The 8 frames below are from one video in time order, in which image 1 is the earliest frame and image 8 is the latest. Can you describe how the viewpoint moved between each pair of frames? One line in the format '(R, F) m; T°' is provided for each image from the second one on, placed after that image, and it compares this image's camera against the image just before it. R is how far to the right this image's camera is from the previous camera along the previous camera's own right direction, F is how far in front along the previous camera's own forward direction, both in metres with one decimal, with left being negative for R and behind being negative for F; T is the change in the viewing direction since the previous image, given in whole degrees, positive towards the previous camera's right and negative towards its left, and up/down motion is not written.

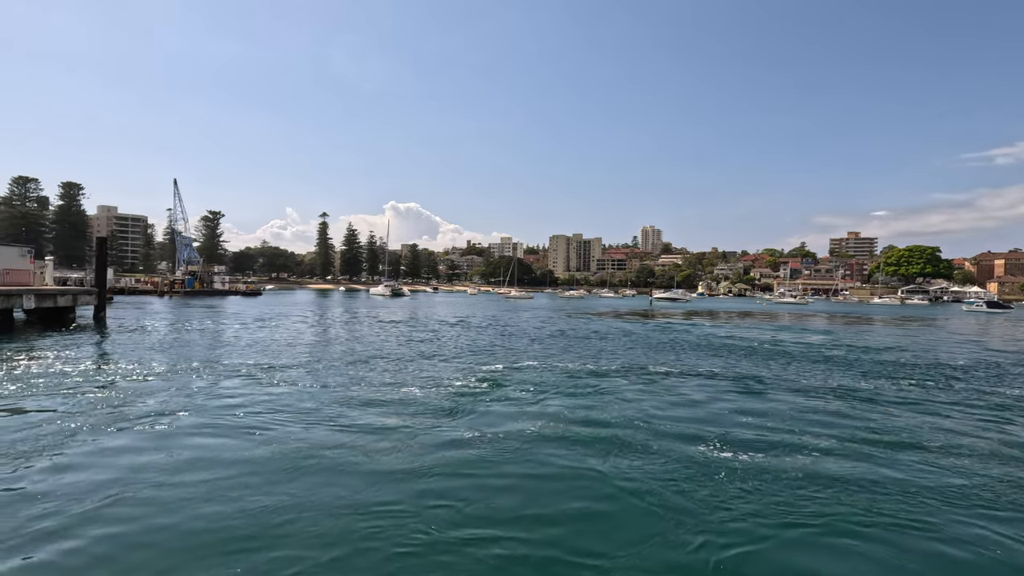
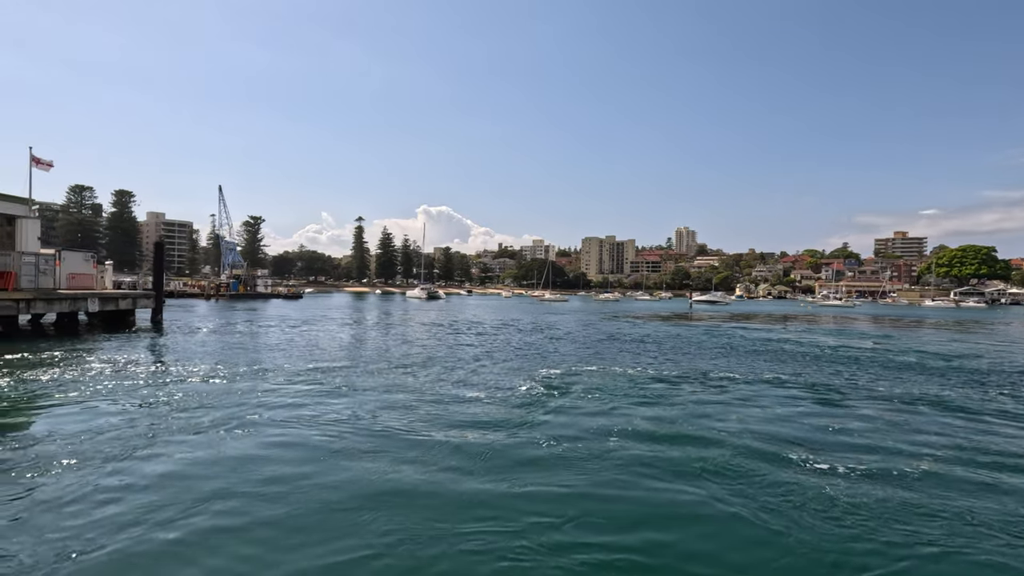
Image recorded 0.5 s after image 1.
(-0.8, +0.3) m; -3°
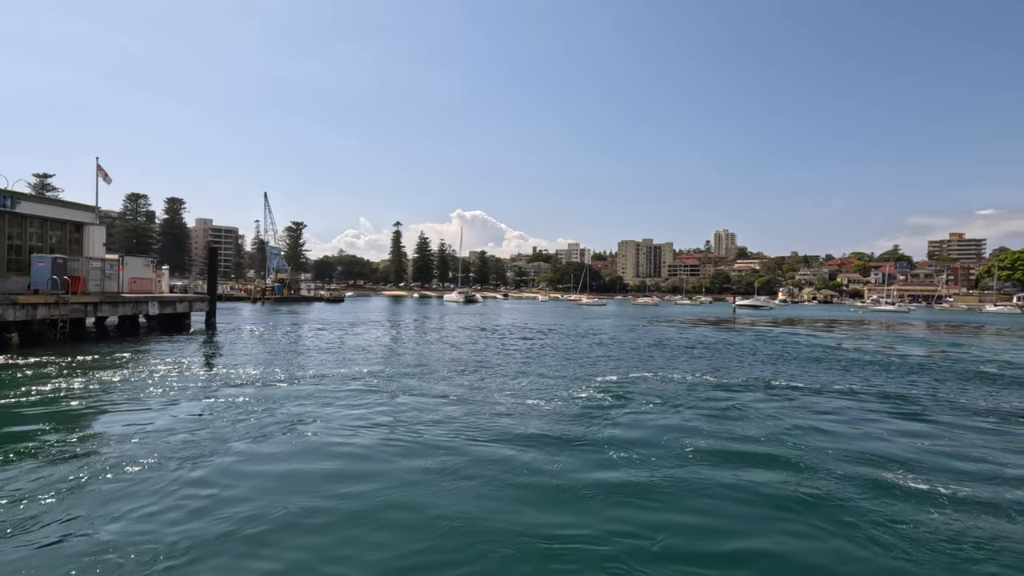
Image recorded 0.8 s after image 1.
(-0.6, +0.2) m; -4°
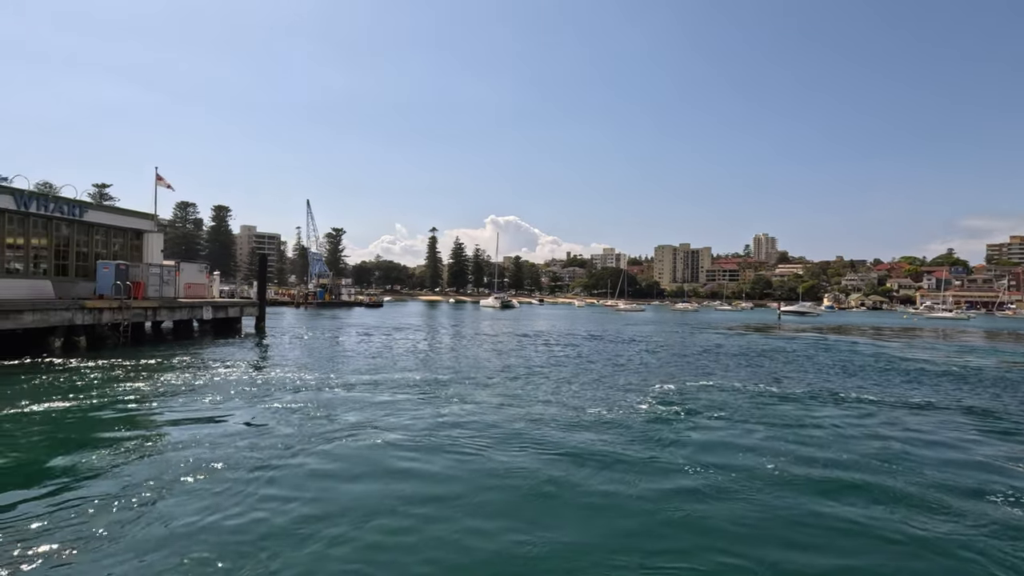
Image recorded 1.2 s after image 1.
(-0.6, +0.2) m; -4°
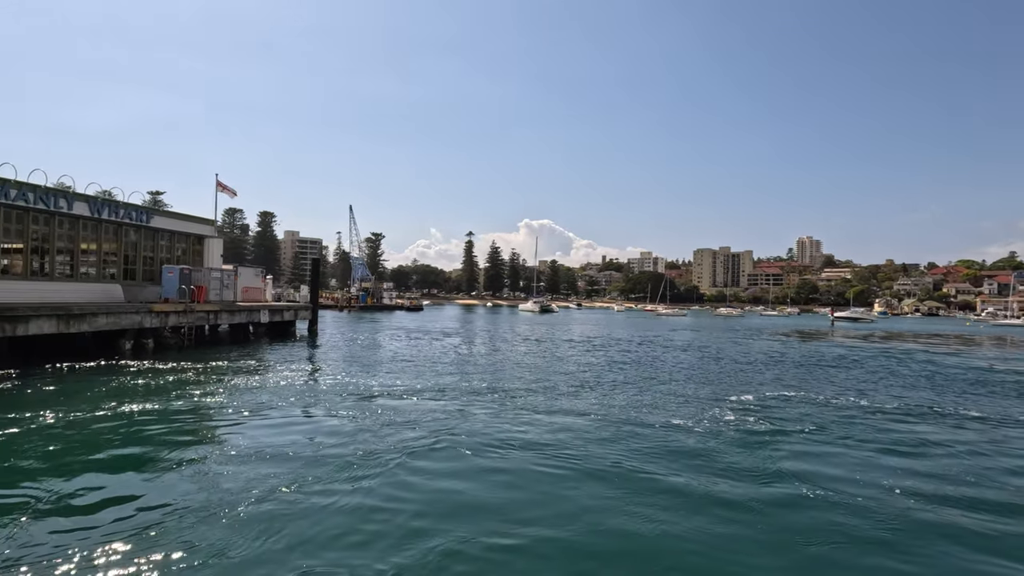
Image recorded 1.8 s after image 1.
(-1.0, +0.4) m; -4°
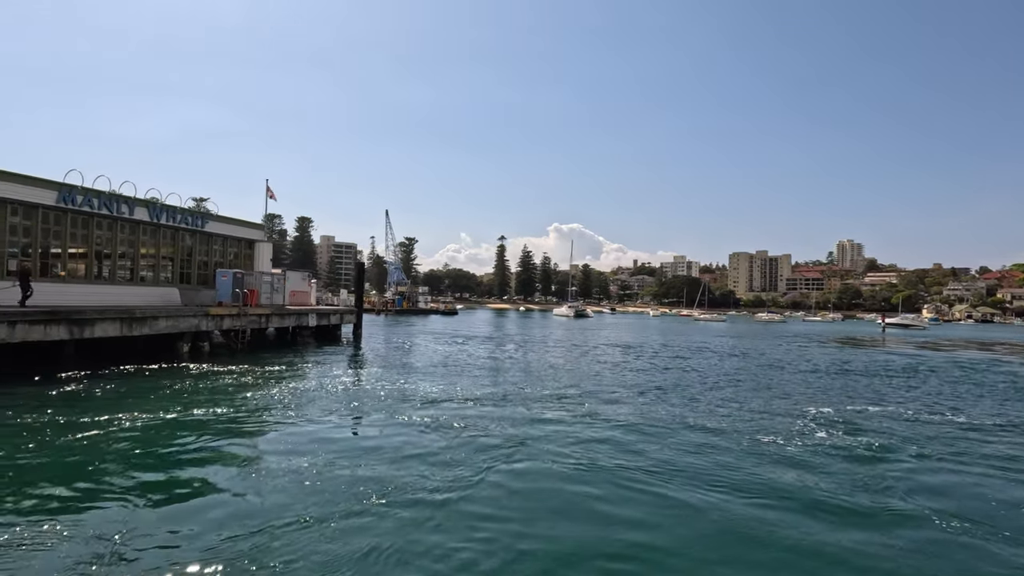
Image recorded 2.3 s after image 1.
(-0.9, +0.4) m; -3°
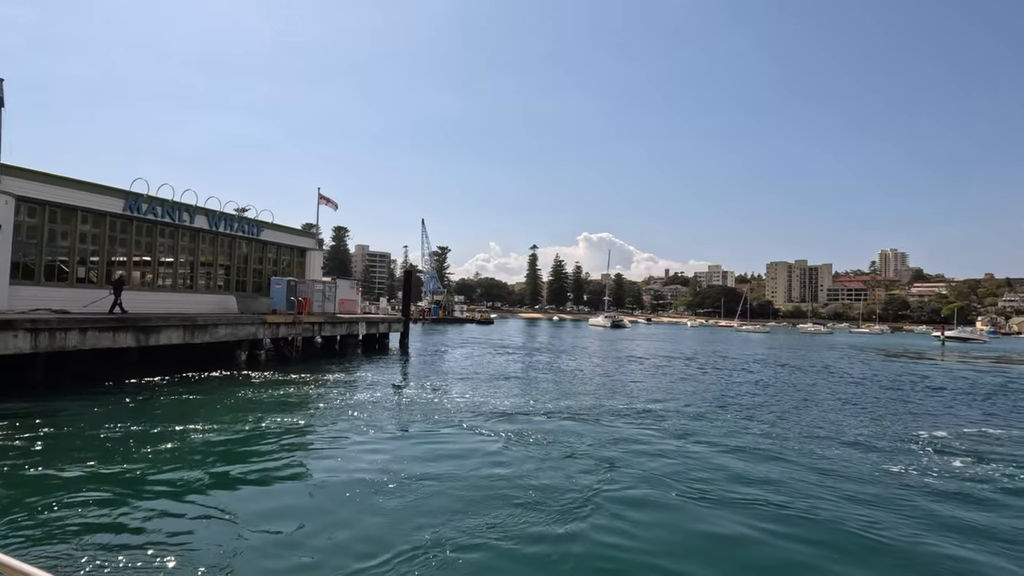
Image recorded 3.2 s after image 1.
(-1.2, +0.6) m; -3°
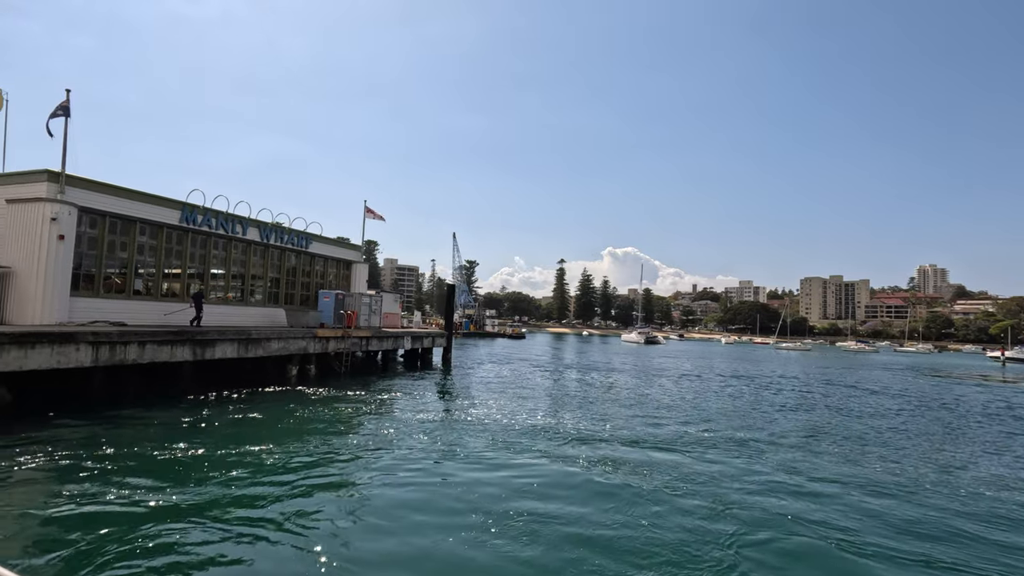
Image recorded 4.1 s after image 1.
(-1.3, +0.8) m; -3°
